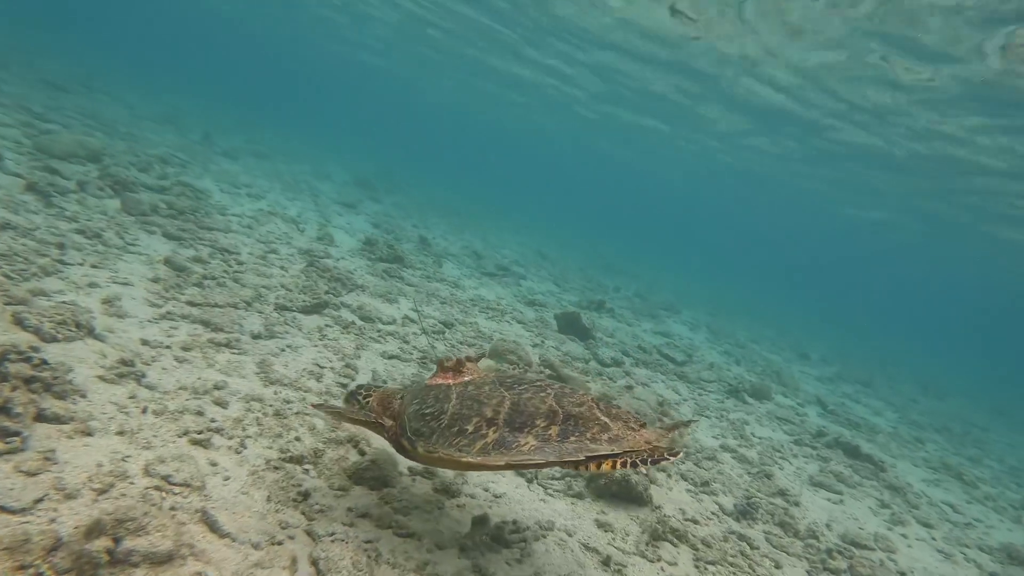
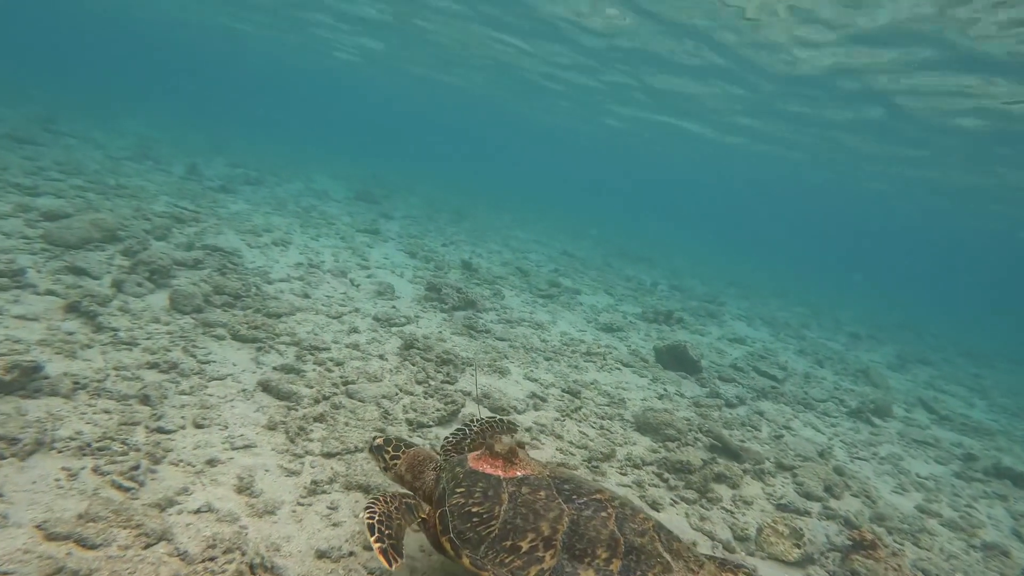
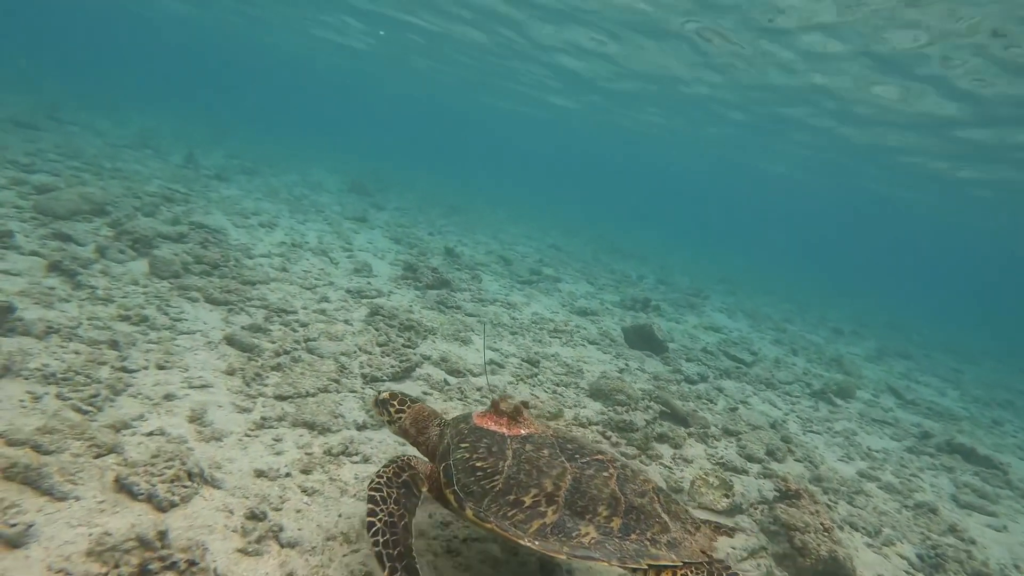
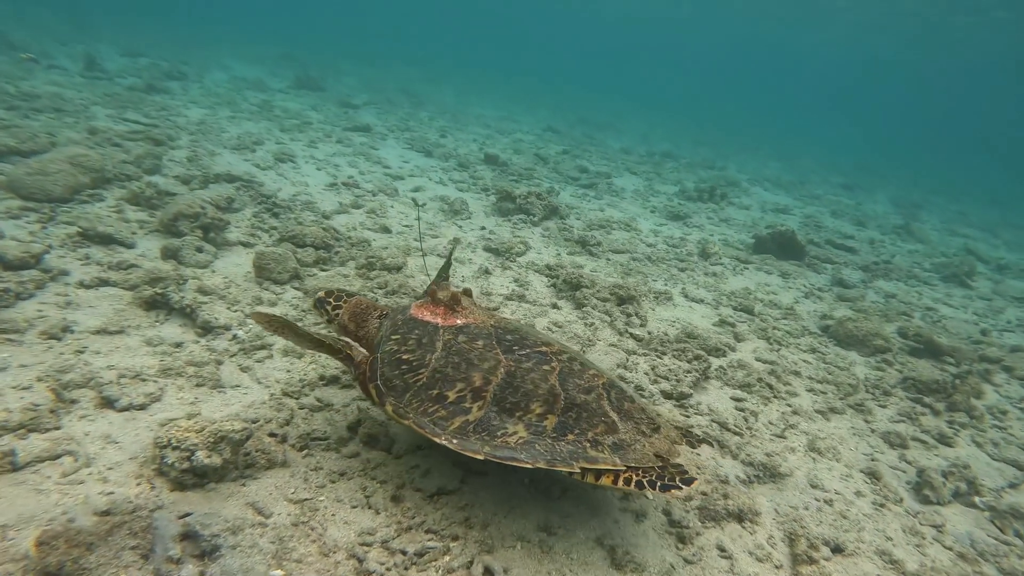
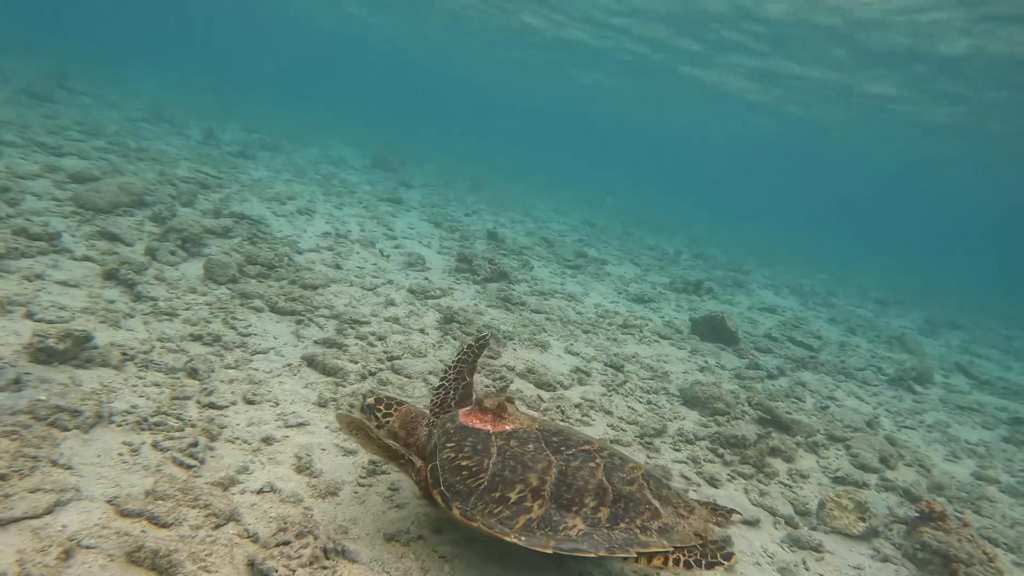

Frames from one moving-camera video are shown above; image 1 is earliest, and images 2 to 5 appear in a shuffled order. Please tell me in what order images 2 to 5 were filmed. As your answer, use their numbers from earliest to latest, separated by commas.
3, 2, 5, 4
